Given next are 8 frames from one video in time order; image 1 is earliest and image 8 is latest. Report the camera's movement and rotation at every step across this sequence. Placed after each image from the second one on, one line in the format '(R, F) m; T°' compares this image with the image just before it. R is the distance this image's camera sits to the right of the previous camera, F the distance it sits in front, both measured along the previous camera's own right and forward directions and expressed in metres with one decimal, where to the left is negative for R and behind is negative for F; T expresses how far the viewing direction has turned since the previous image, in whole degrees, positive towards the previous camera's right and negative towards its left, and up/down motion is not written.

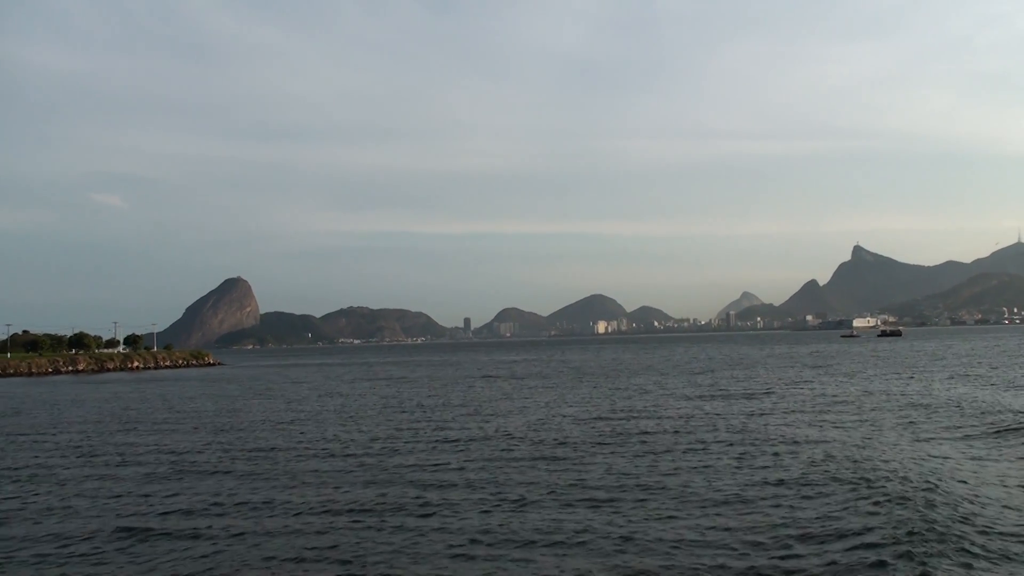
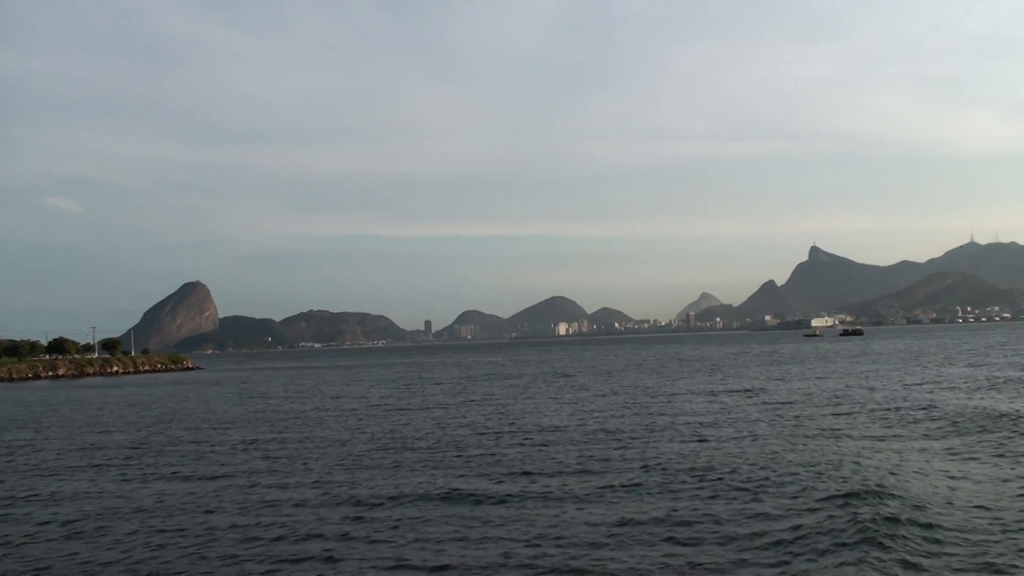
(-2.6, -0.9) m; +2°
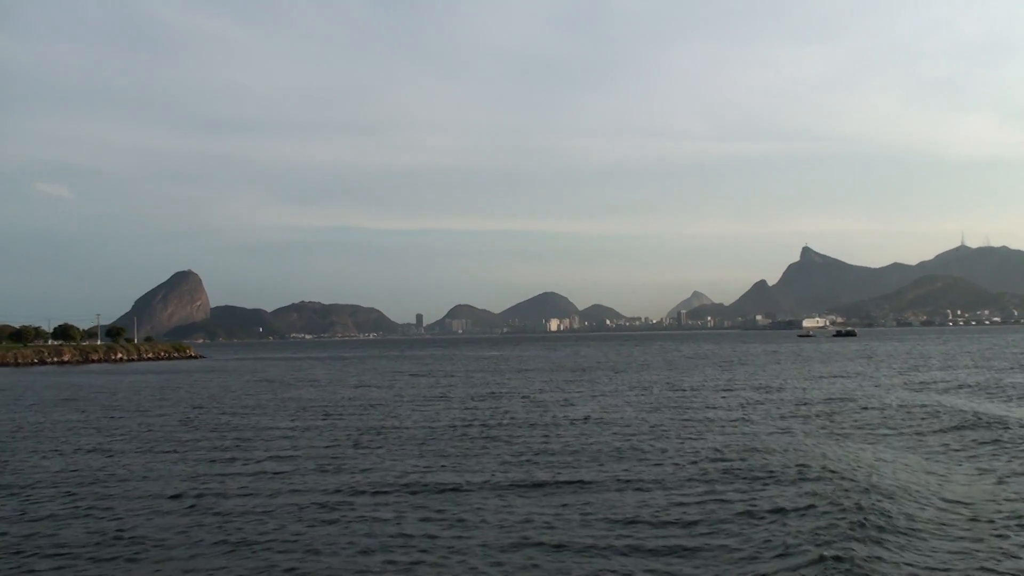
(-1.6, -0.4) m; 0°
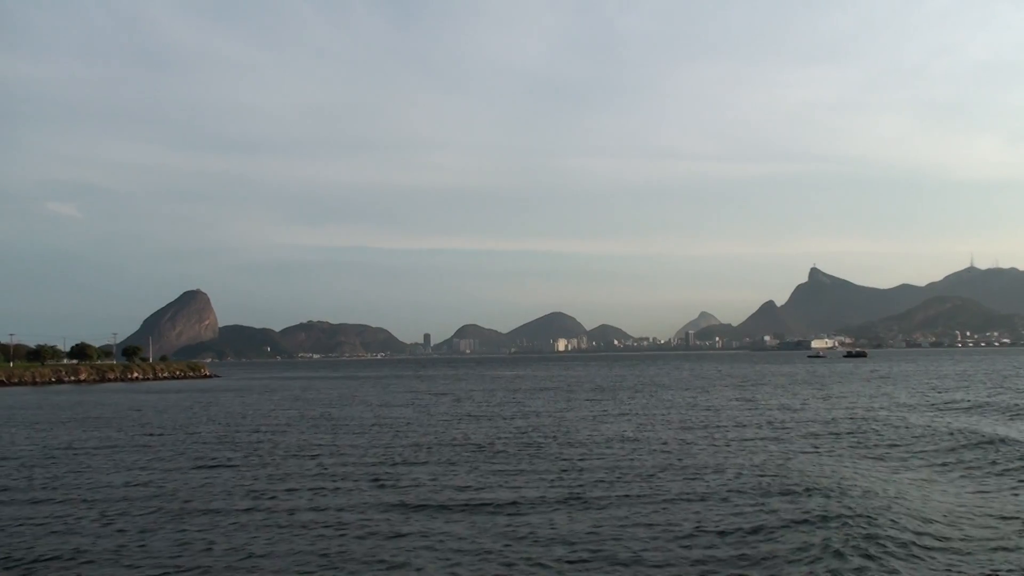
(-0.9, -0.3) m; -1°
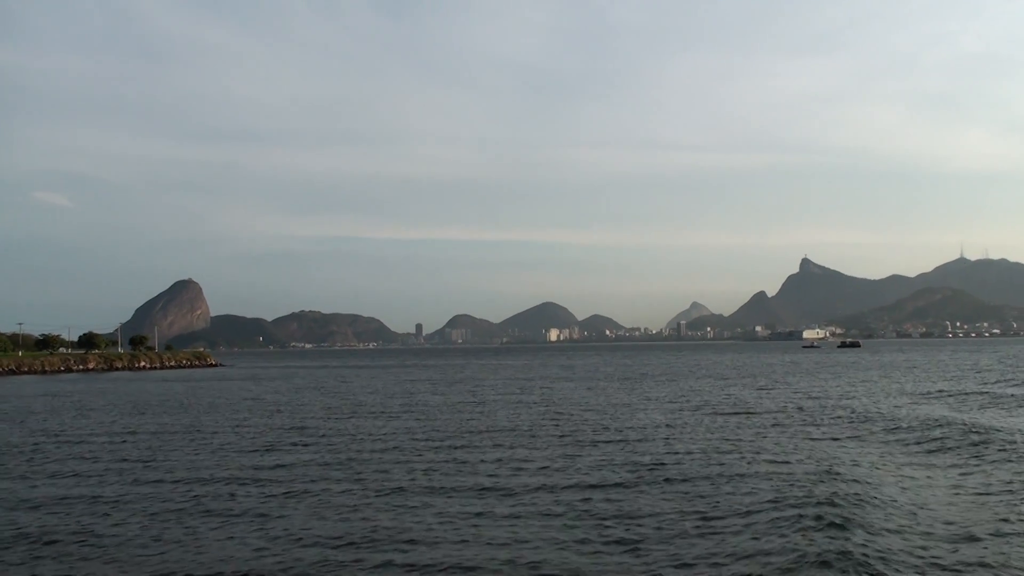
(-1.9, -0.4) m; 0°
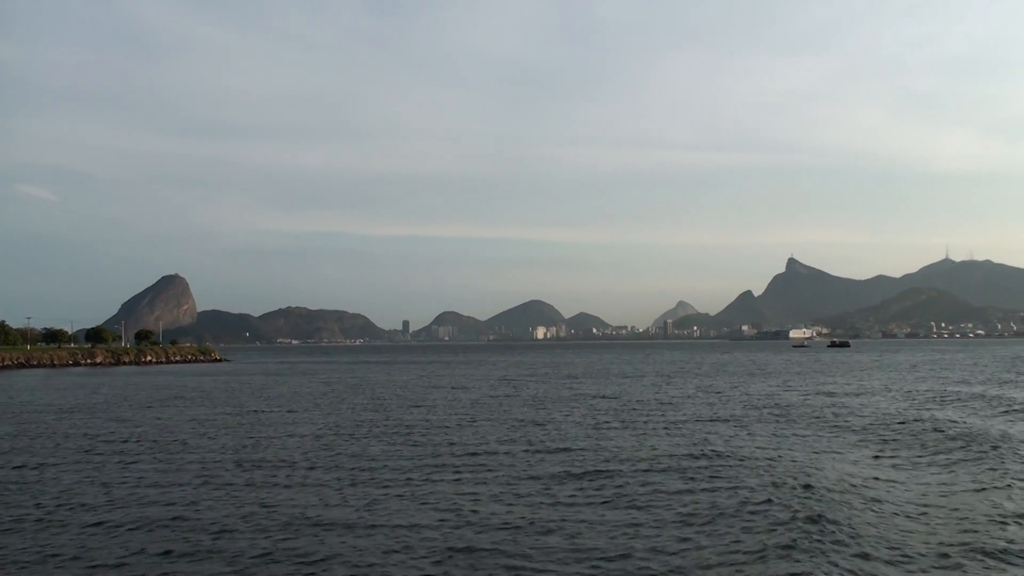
(-2.6, -0.5) m; +1°
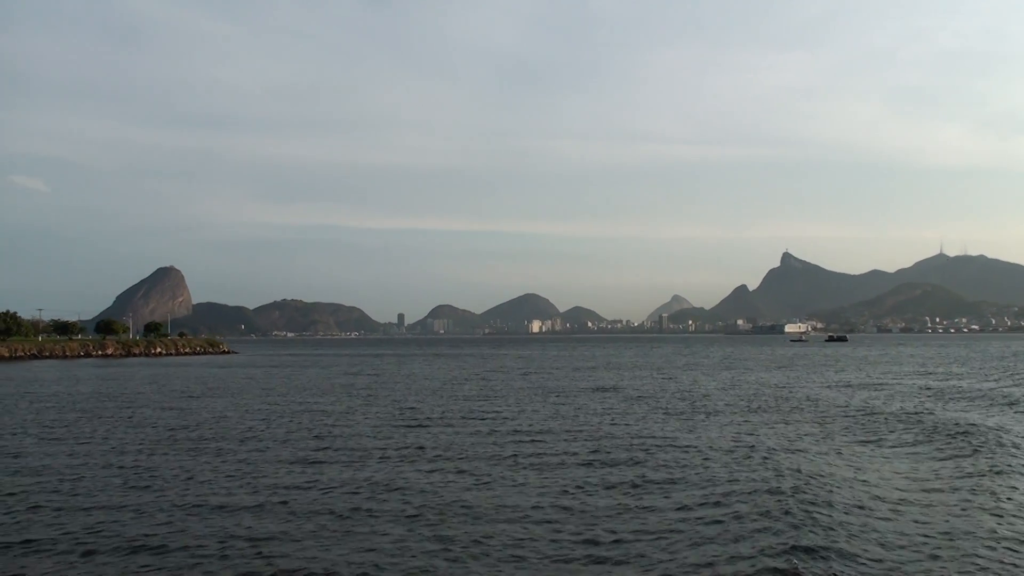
(-1.9, -0.2) m; 0°
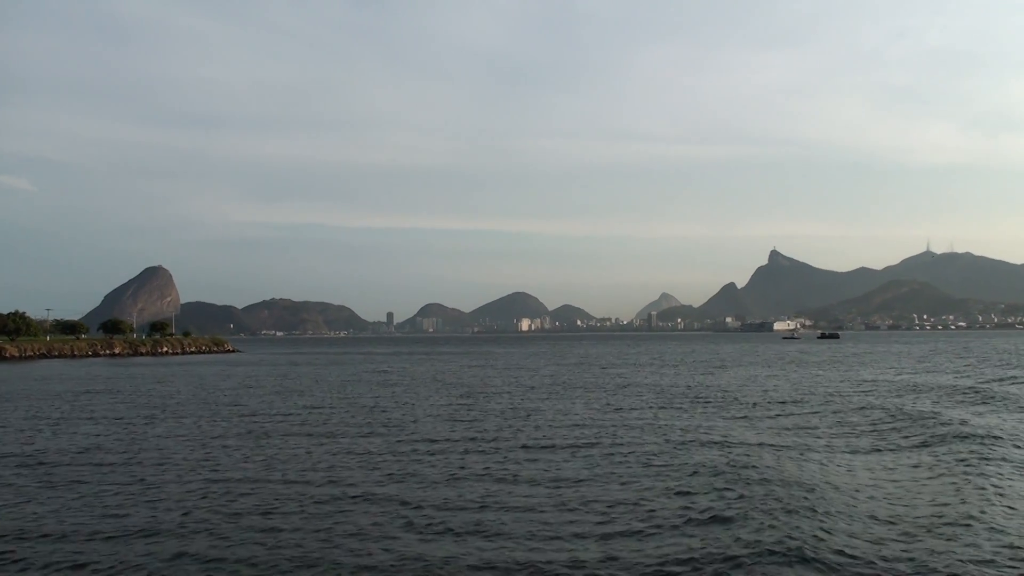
(-2.3, -0.3) m; +1°
